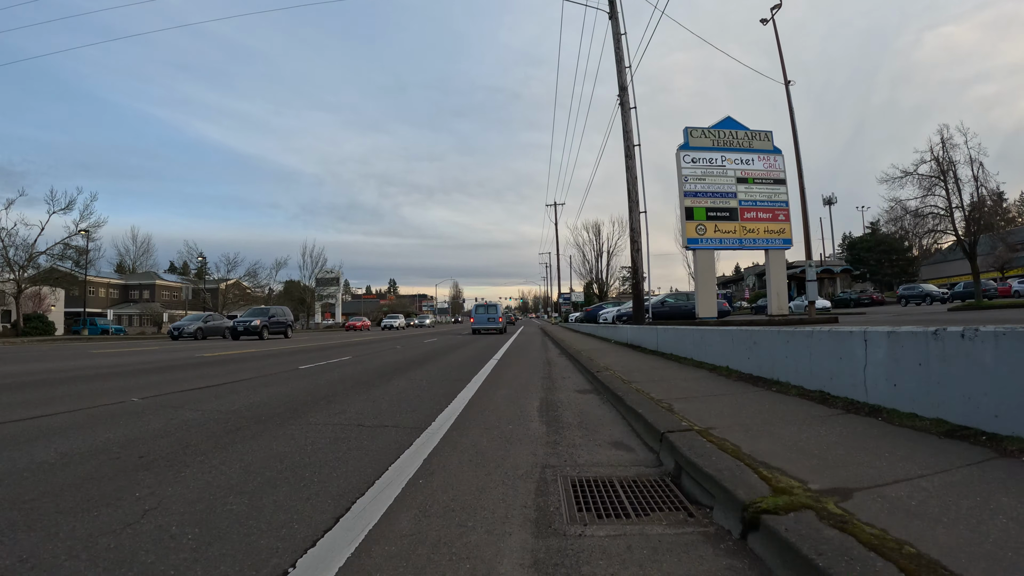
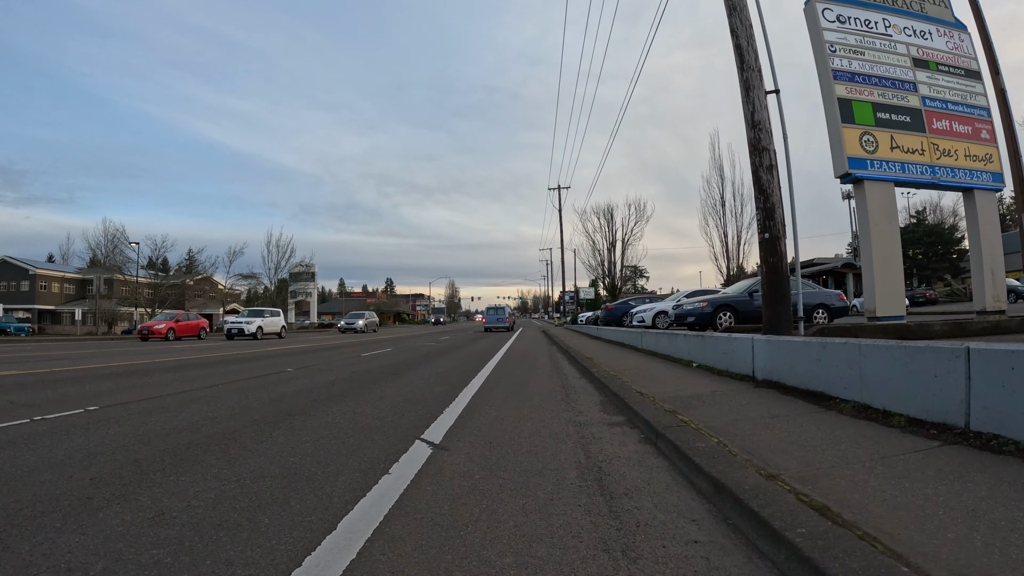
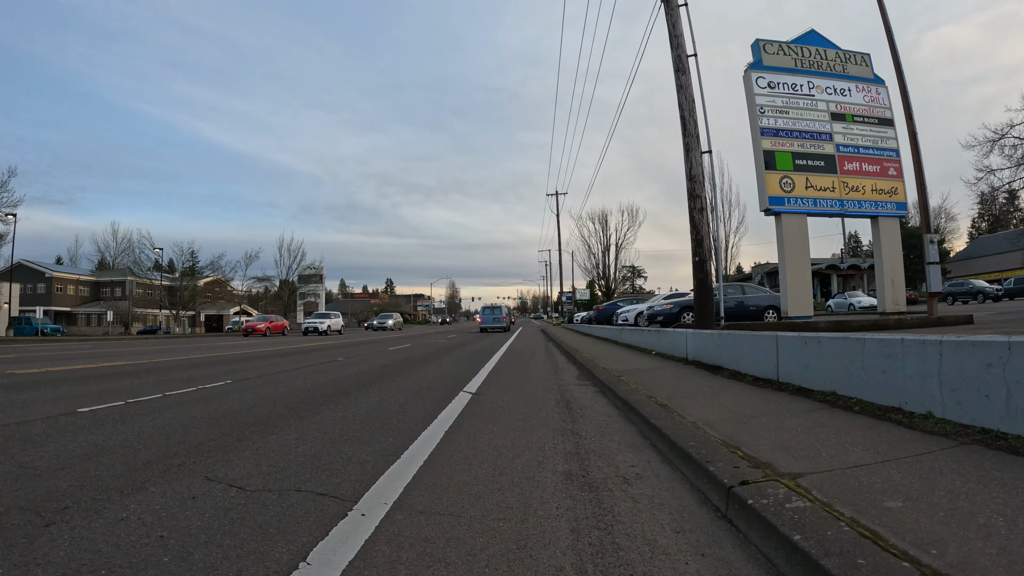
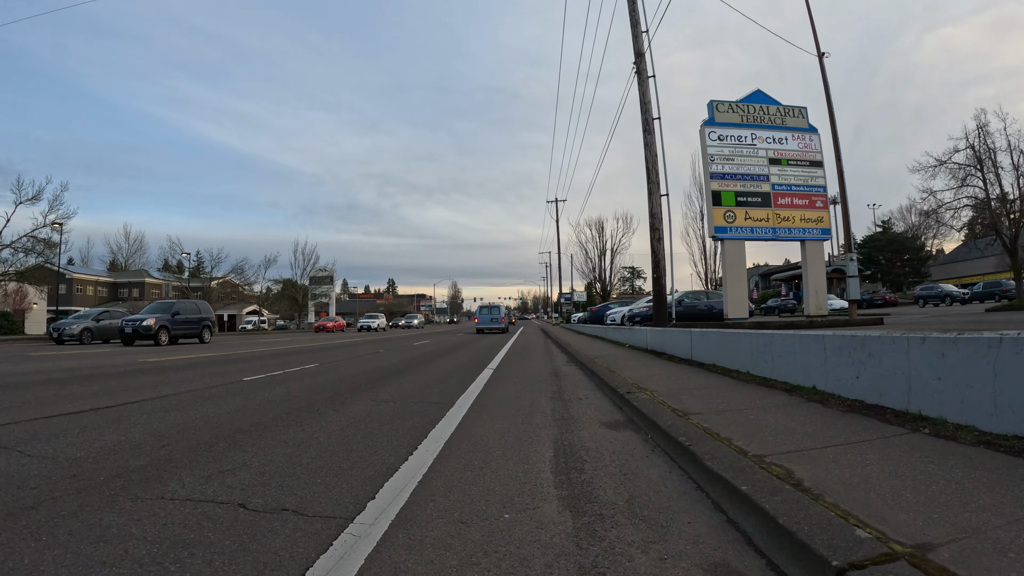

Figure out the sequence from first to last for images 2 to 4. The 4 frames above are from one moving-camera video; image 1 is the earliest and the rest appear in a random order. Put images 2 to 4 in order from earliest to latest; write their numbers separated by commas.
4, 3, 2
